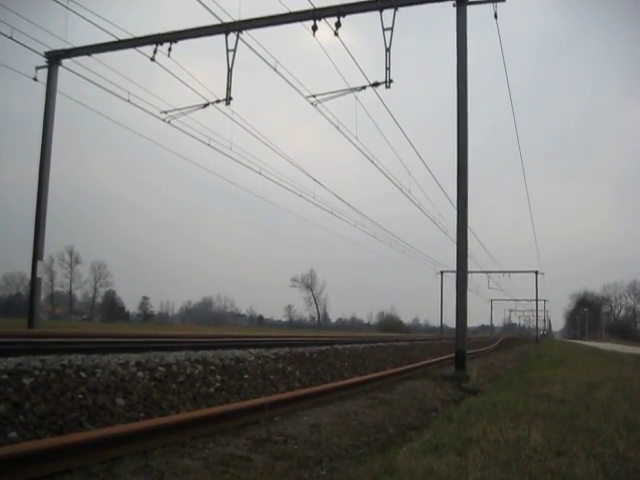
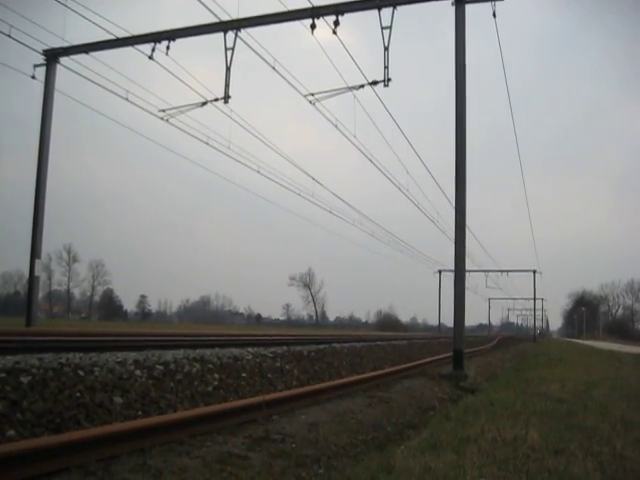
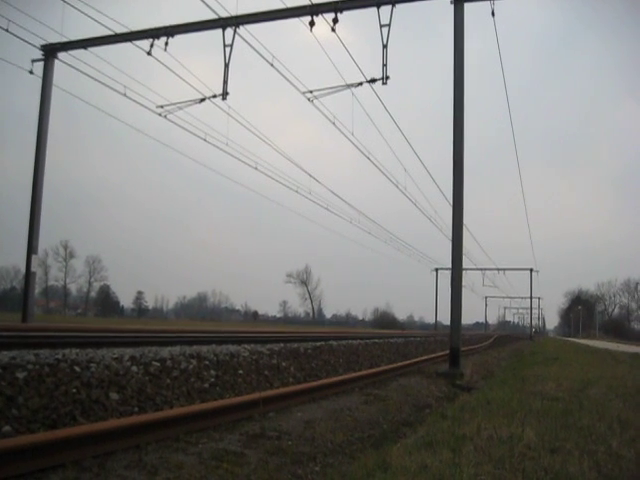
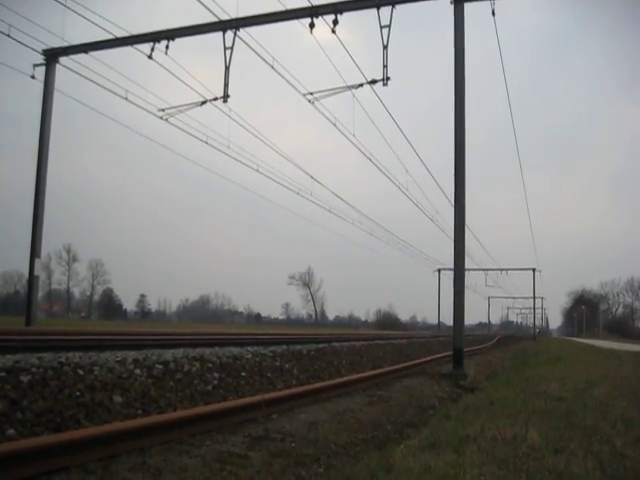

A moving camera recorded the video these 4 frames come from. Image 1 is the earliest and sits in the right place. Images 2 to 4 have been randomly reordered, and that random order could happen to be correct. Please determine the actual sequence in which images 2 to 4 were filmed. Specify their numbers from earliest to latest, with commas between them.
2, 4, 3
